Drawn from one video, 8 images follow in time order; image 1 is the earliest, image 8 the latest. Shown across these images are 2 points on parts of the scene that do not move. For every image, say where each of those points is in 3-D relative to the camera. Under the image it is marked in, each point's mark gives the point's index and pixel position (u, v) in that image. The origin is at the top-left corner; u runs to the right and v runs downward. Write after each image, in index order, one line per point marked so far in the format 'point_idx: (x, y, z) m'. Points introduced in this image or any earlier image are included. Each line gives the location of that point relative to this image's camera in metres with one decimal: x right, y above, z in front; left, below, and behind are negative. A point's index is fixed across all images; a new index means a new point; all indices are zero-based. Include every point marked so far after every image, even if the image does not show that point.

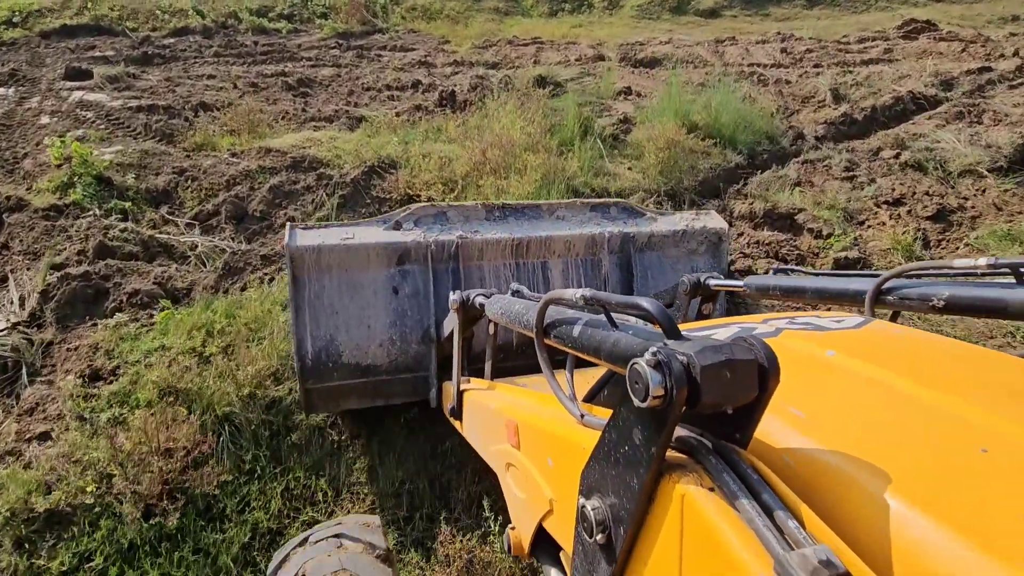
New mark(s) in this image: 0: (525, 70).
0: (+0.2, +3.7, +8.8) m
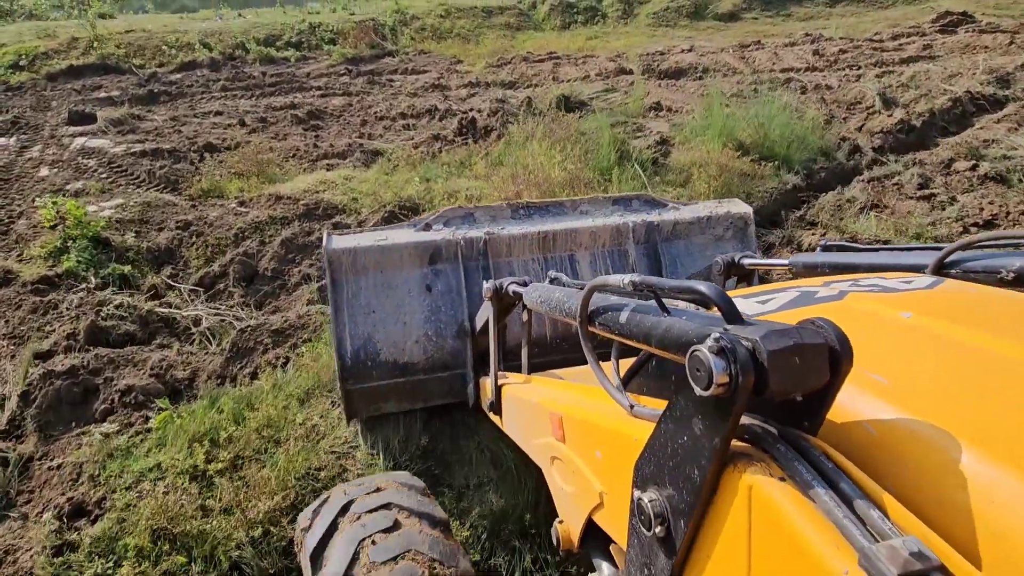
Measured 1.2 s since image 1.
0: (+0.5, +3.2, +8.3) m
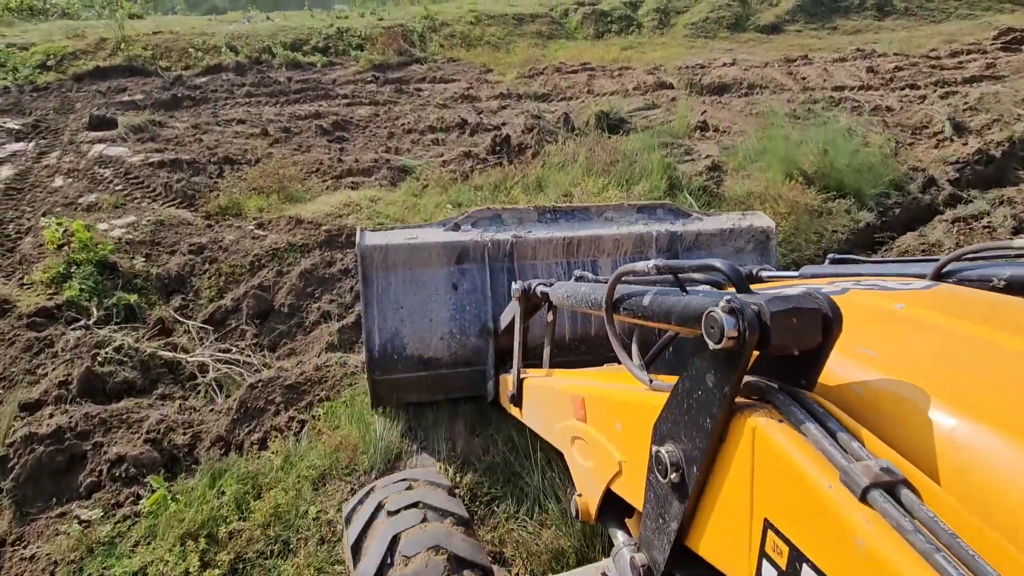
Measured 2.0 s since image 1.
0: (+1.0, +2.8, +7.9) m
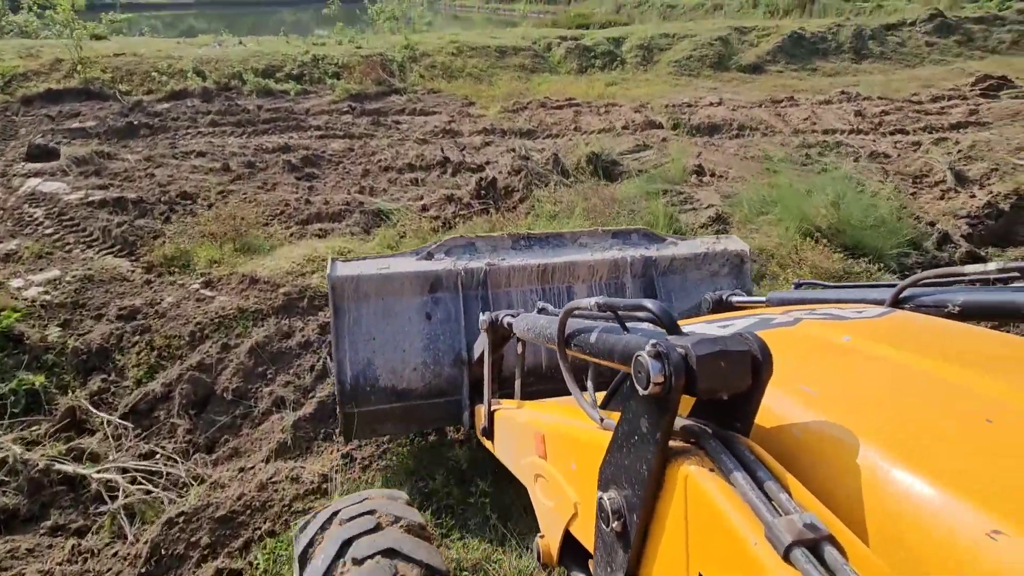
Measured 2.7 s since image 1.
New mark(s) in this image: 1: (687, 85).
0: (+0.8, +2.1, +7.5) m
1: (+3.9, +4.5, +11.4) m
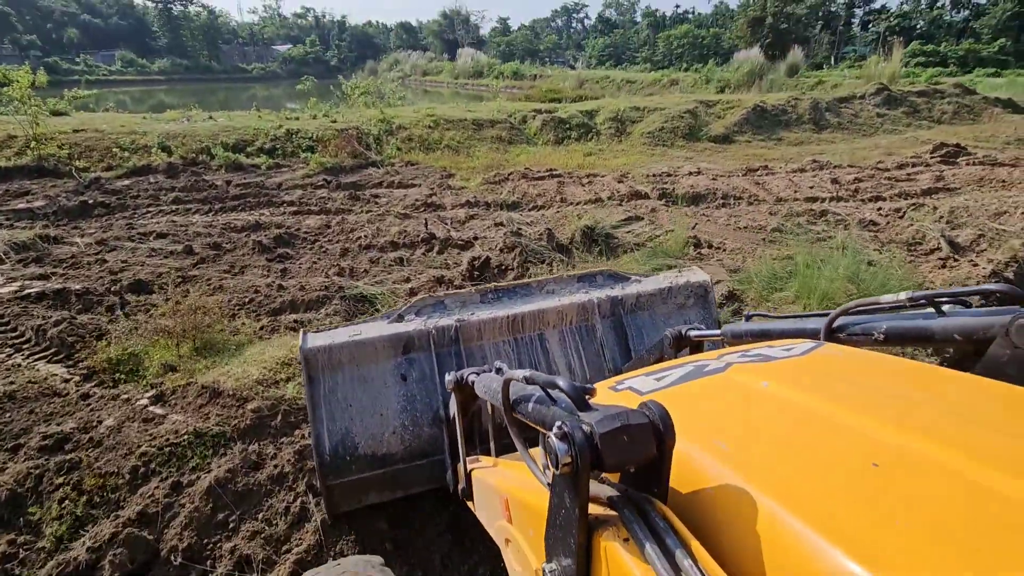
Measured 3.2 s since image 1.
0: (+0.6, +1.0, +7.2) m
1: (+3.4, +3.0, +11.6) m
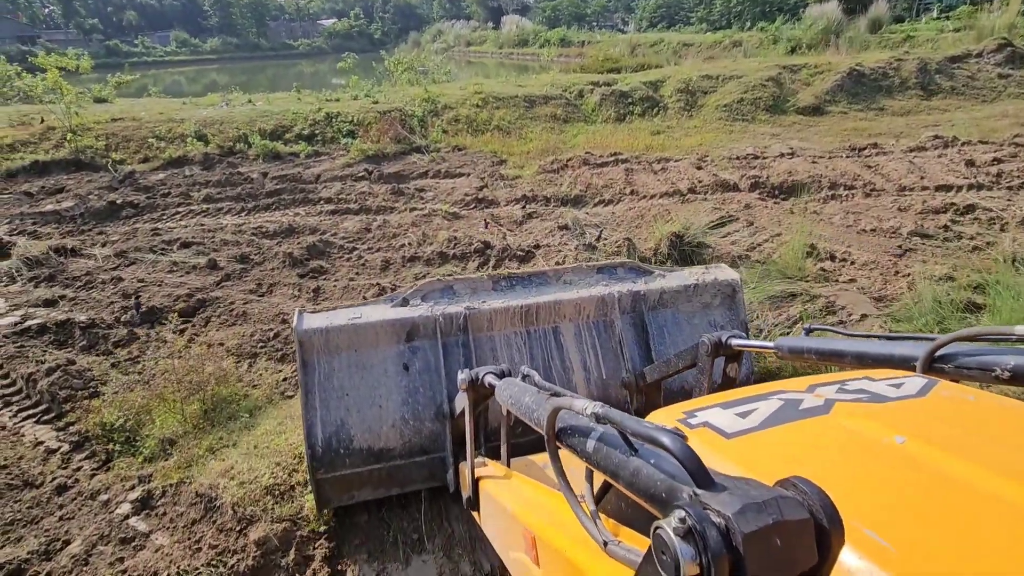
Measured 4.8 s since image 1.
0: (+1.4, +0.8, +6.1) m
1: (+4.5, +3.1, +10.1) m
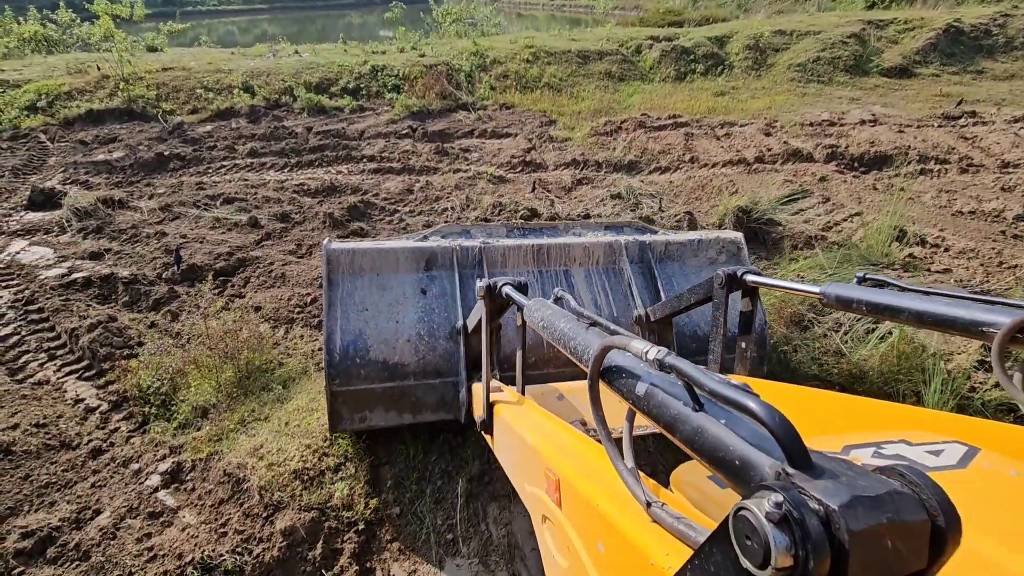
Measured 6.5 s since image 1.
0: (+1.9, +1.1, +5.6) m
1: (+5.5, +3.5, +9.2) m
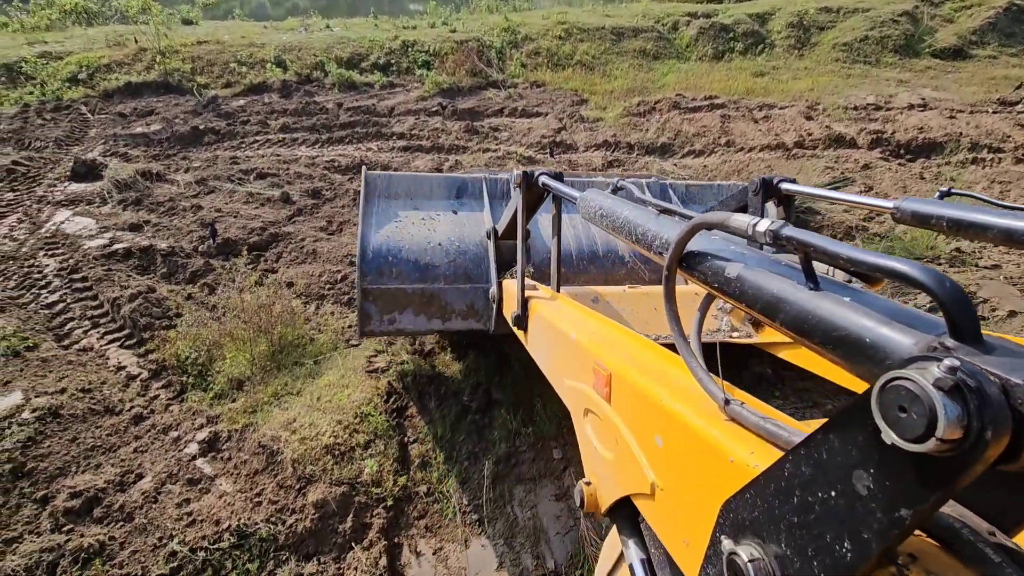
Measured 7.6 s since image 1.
0: (+2.3, +1.2, +5.5) m
1: (+6.0, +3.6, +8.8) m
